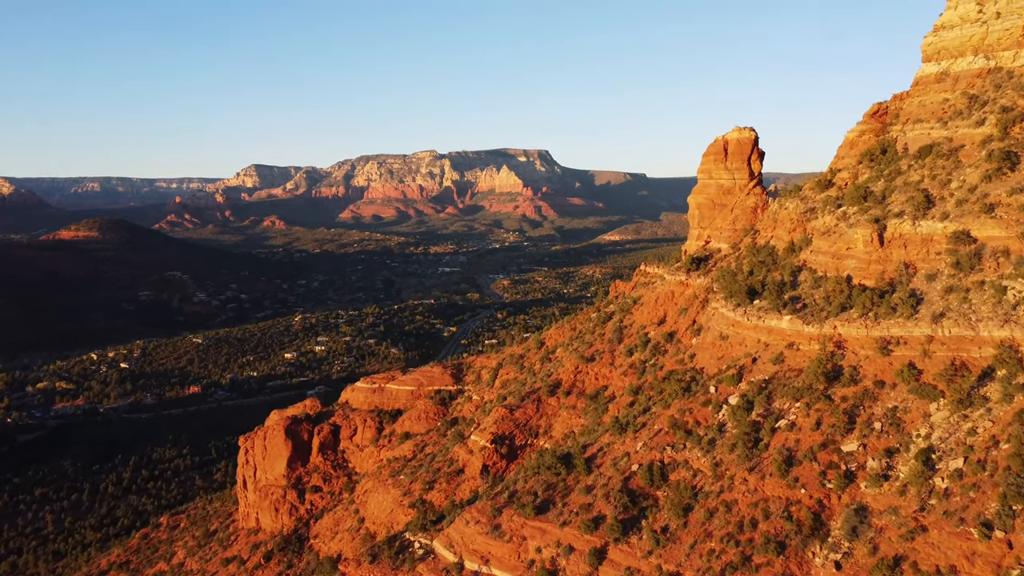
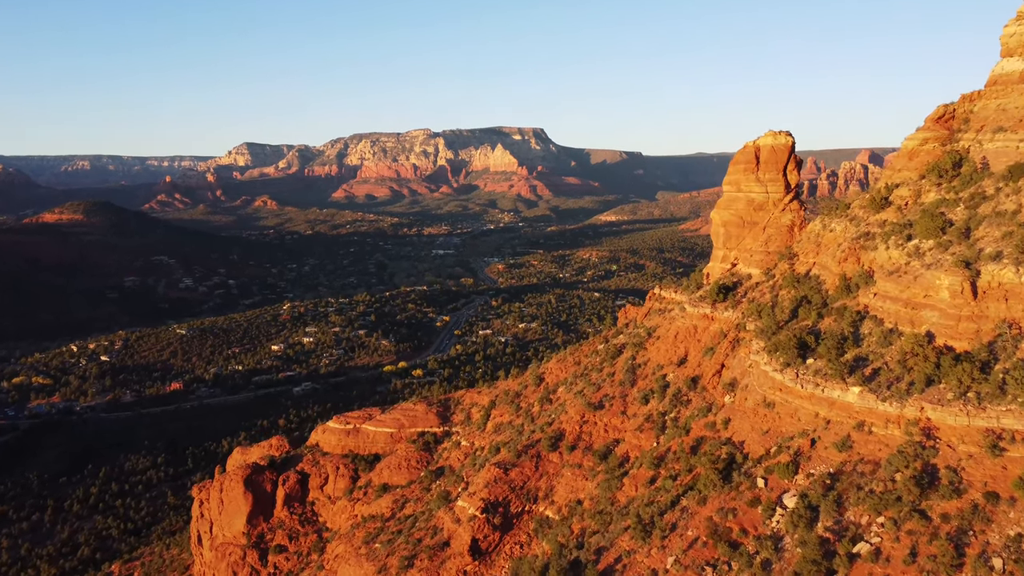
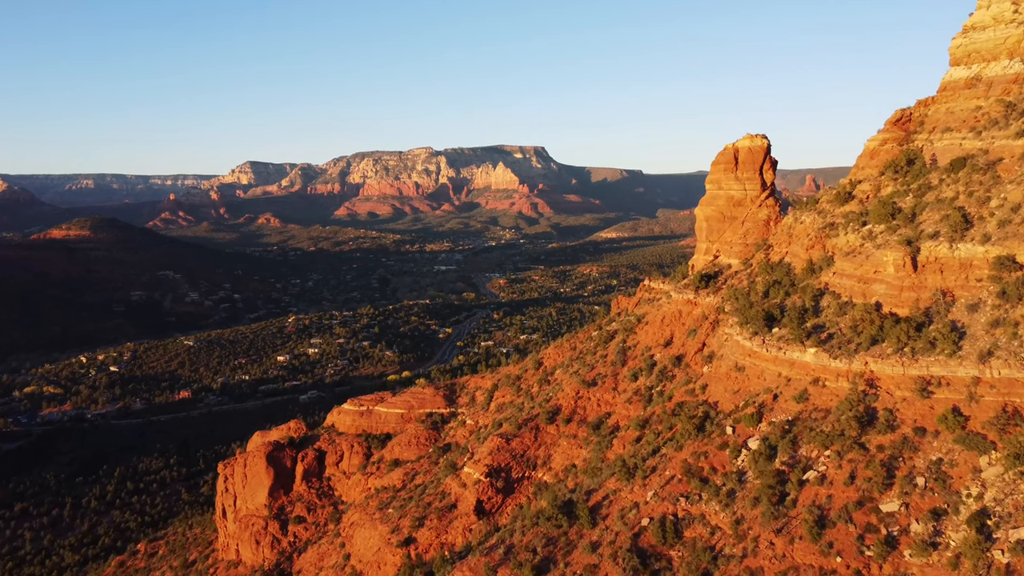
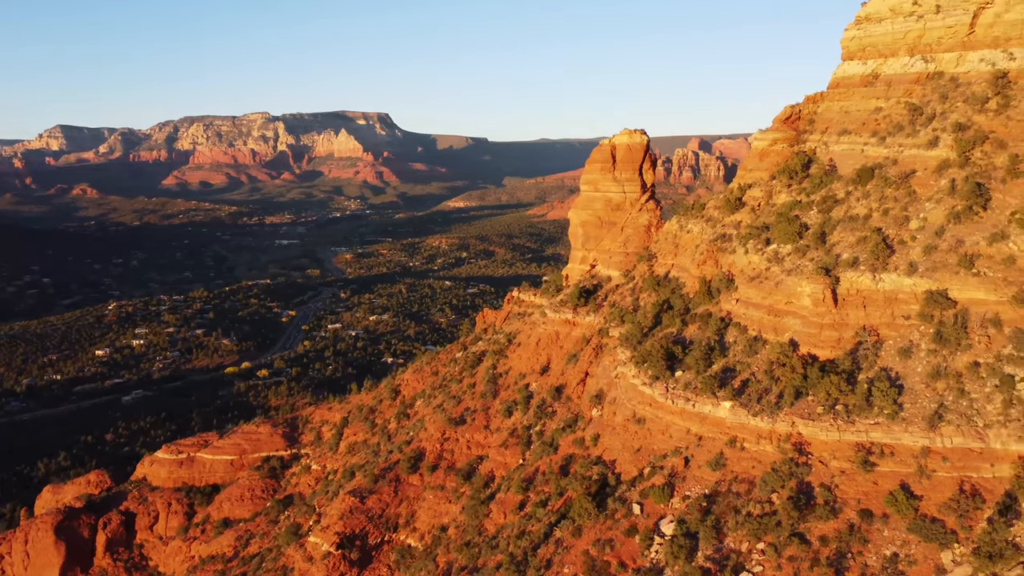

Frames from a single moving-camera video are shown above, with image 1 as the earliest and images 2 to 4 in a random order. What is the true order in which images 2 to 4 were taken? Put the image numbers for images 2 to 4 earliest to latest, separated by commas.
3, 2, 4
